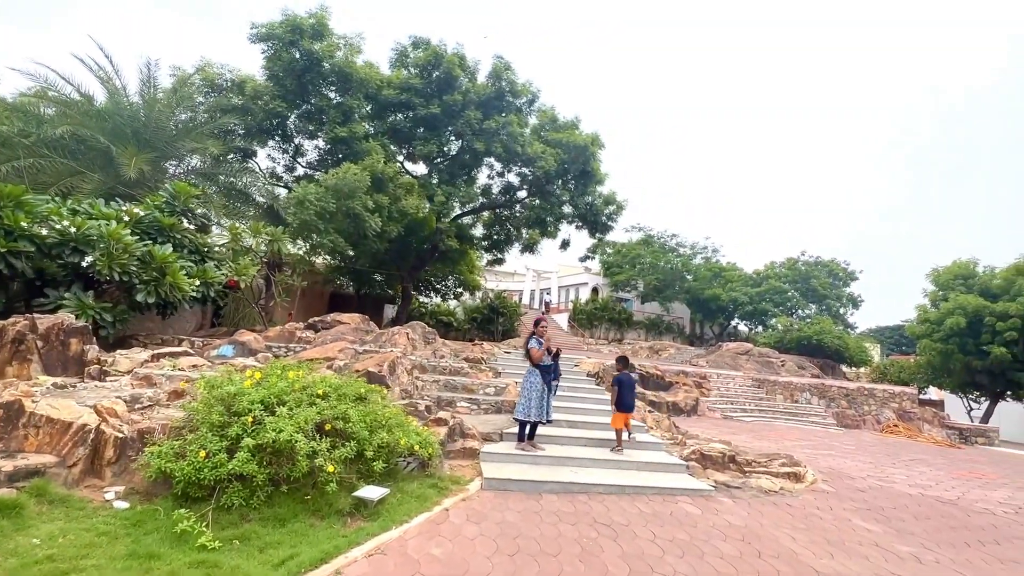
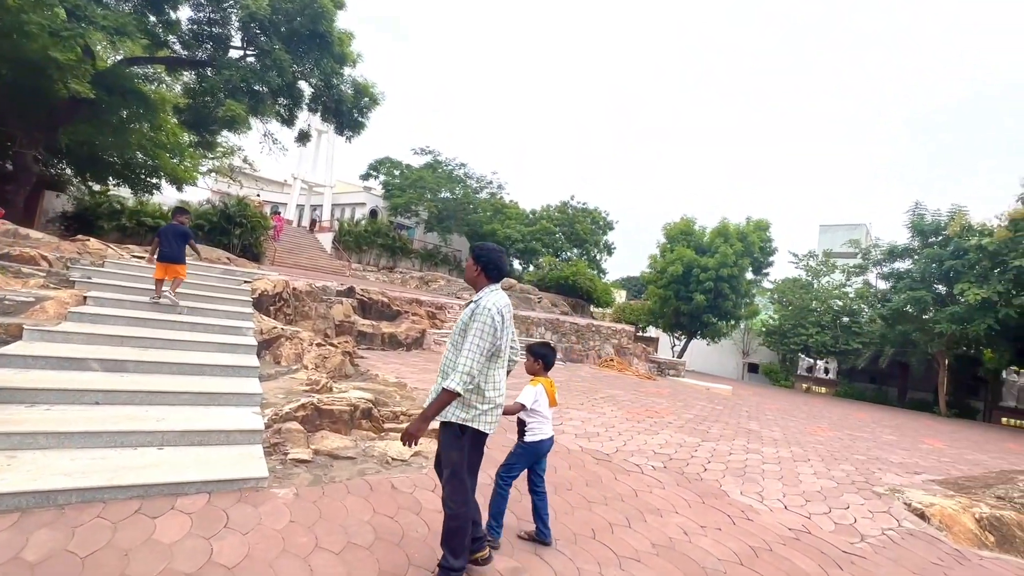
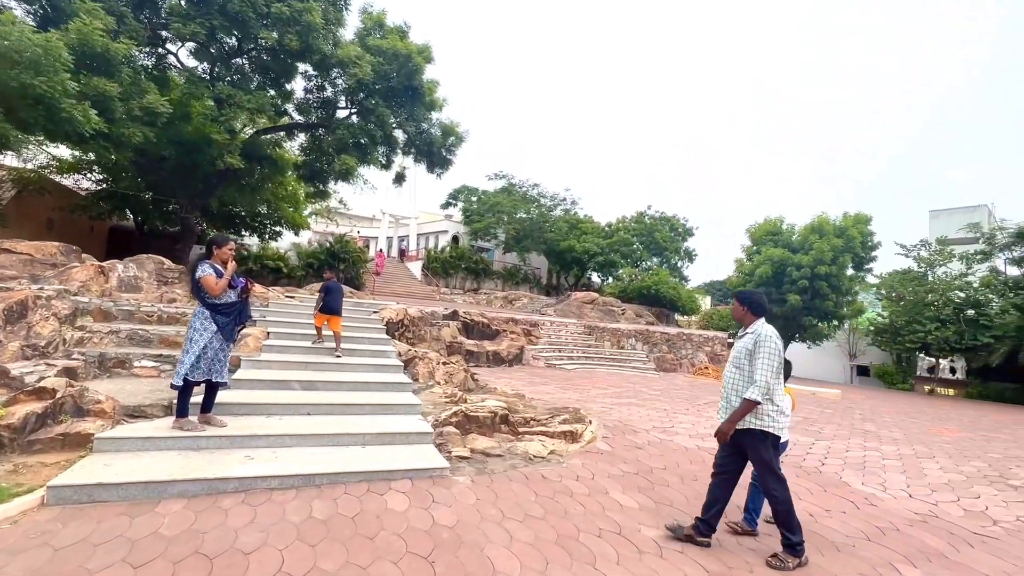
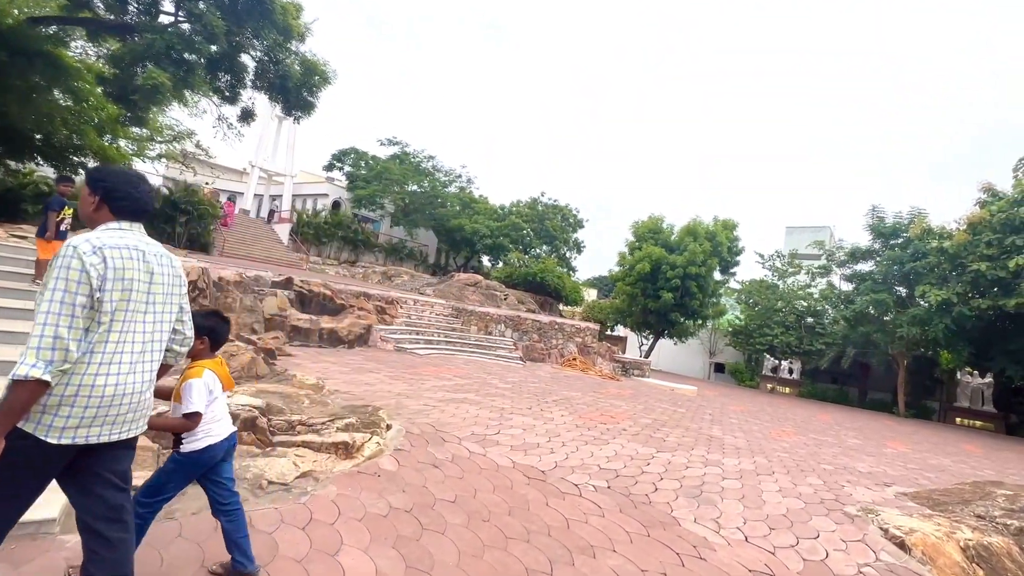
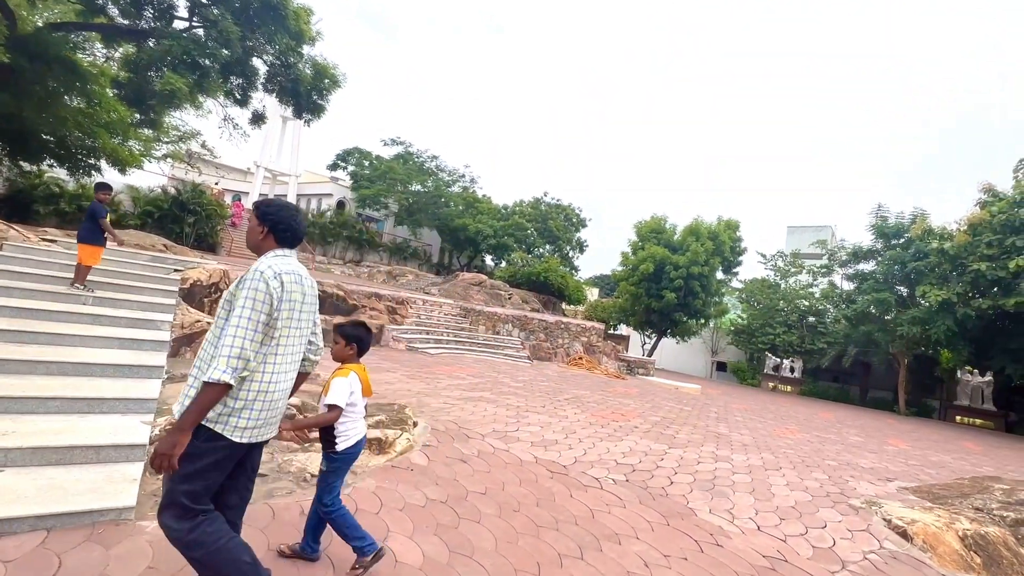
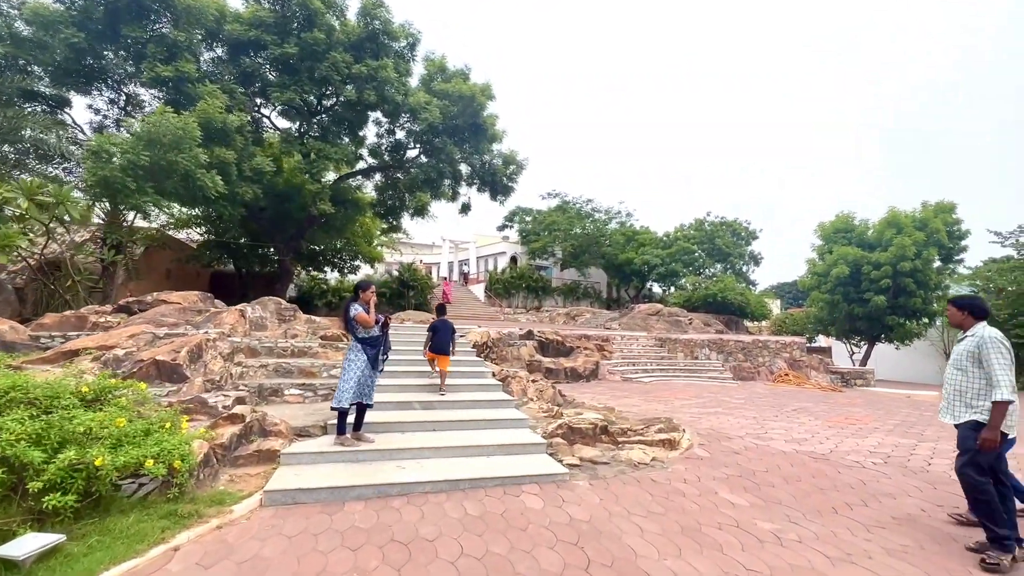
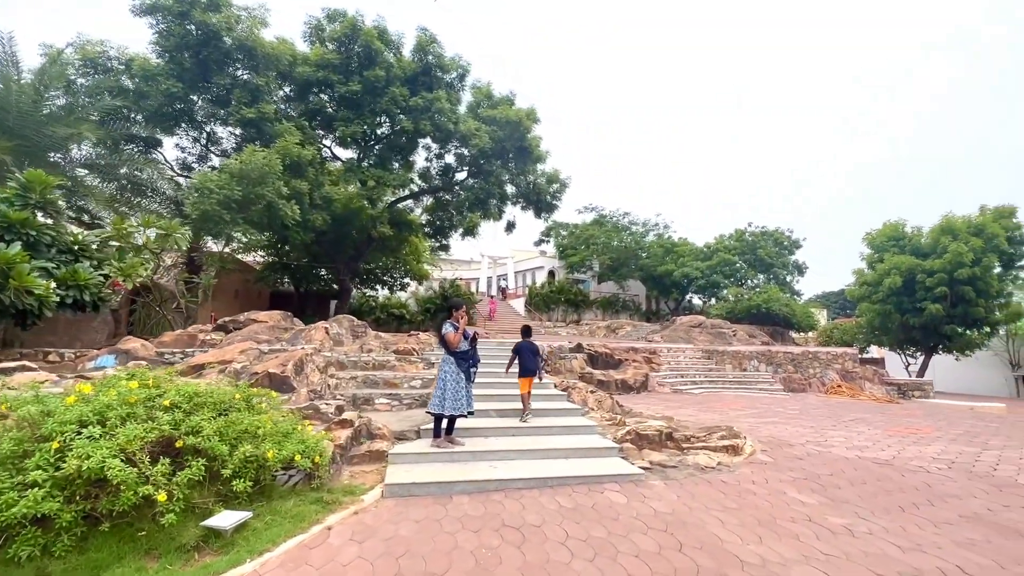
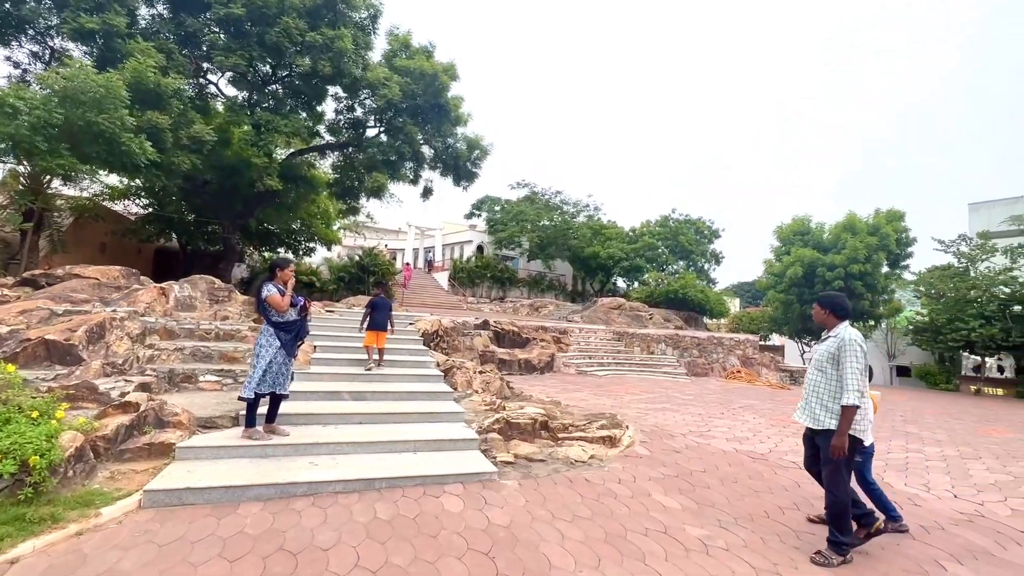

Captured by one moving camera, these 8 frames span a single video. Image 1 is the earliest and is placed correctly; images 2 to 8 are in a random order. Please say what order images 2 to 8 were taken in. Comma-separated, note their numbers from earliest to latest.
7, 6, 8, 3, 2, 5, 4
